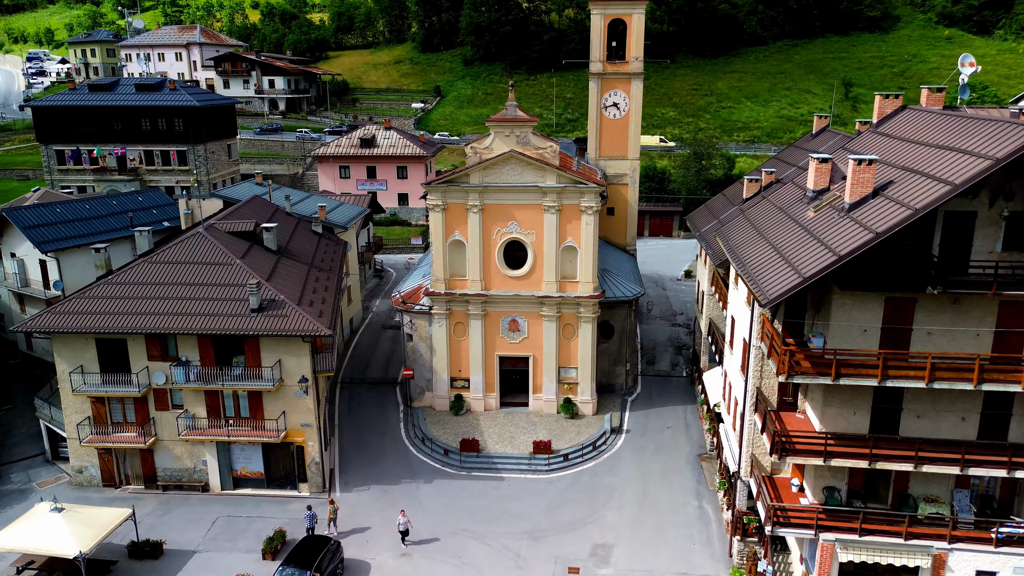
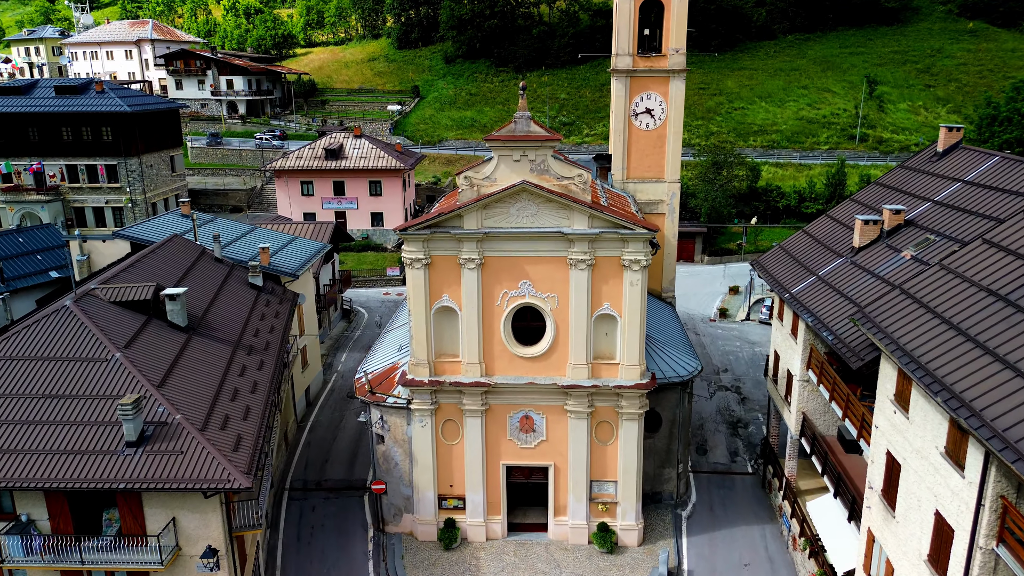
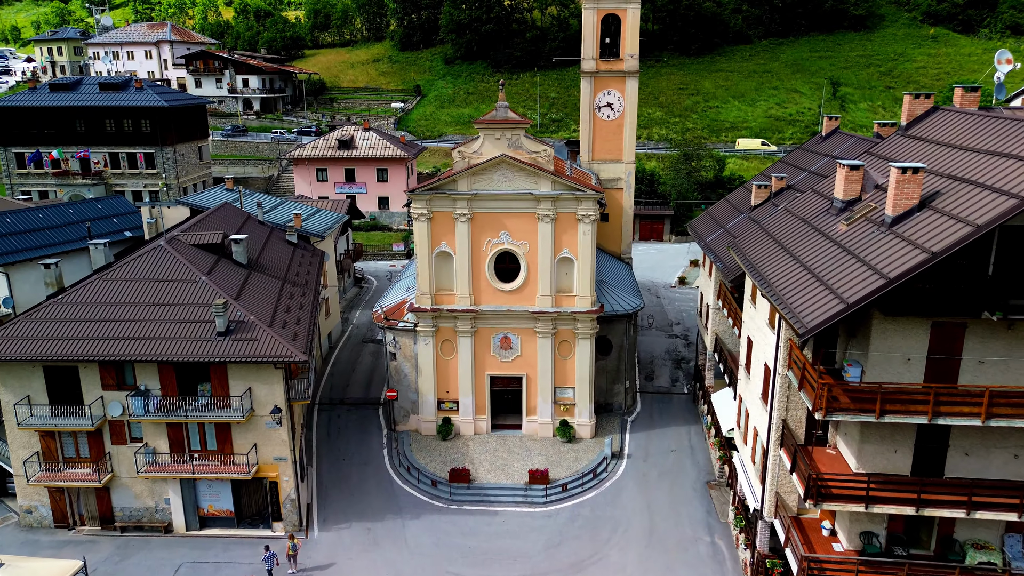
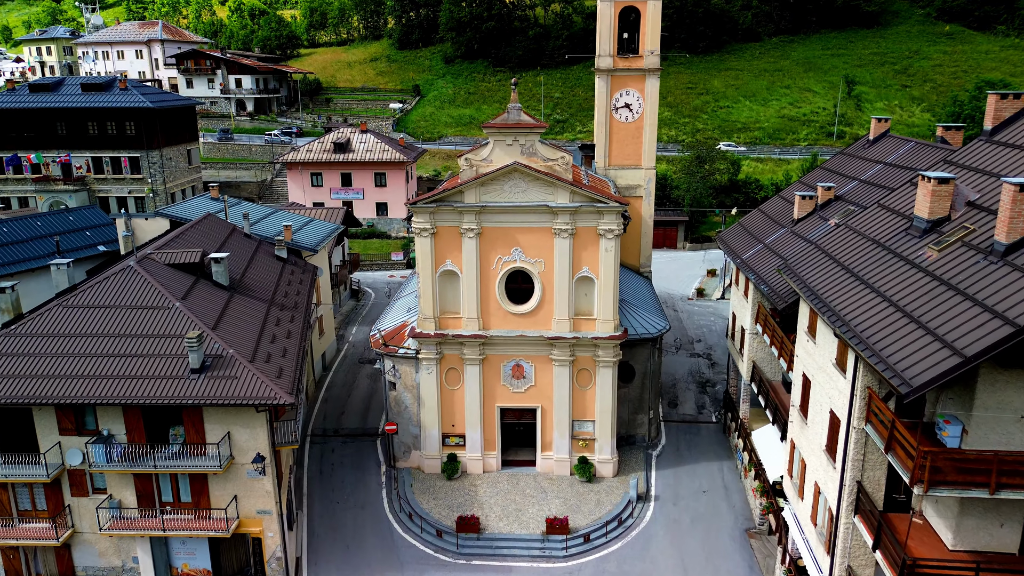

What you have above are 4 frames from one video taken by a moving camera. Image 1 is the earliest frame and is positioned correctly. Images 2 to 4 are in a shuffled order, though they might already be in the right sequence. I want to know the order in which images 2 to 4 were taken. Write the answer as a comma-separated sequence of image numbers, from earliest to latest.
3, 4, 2
